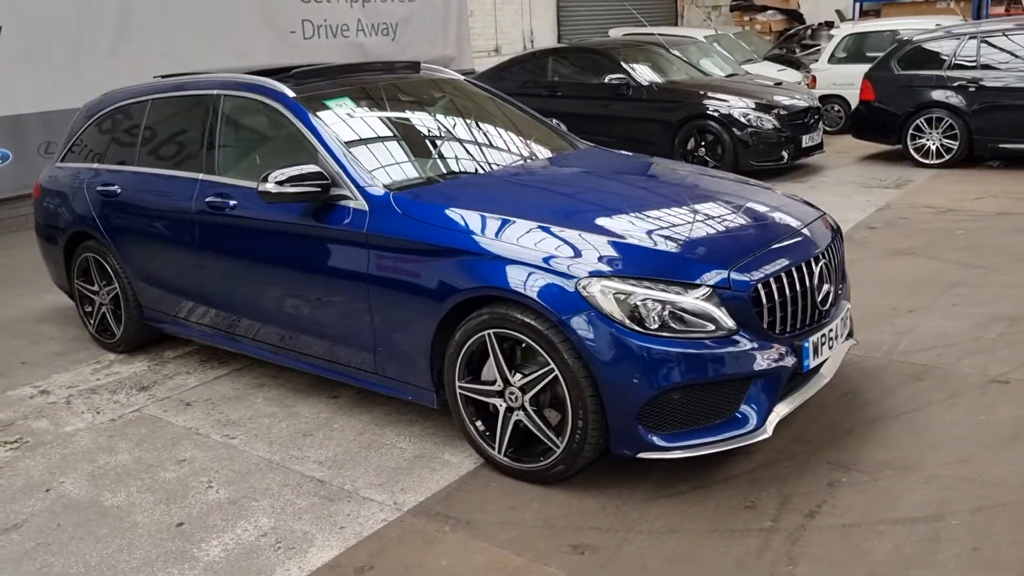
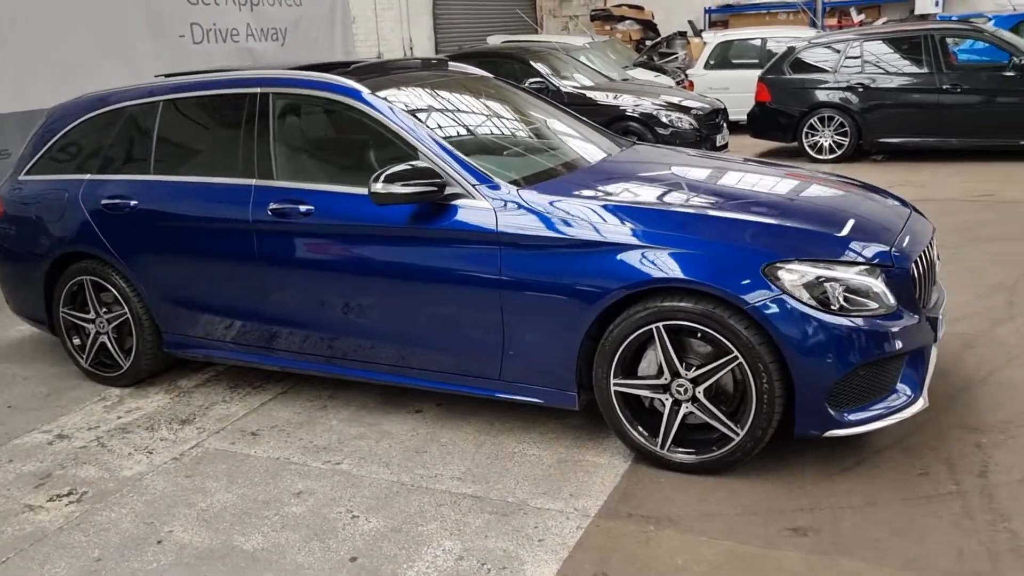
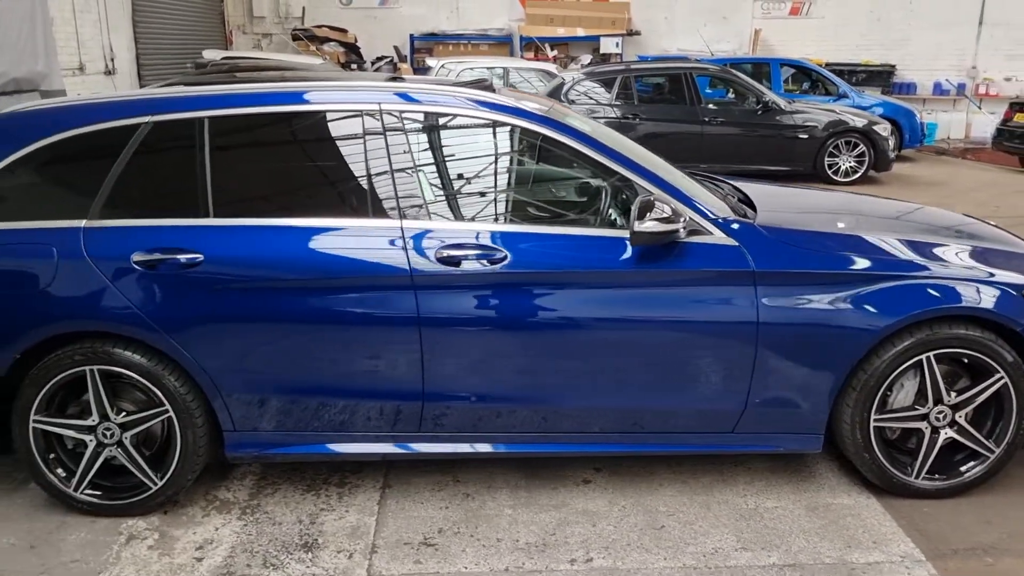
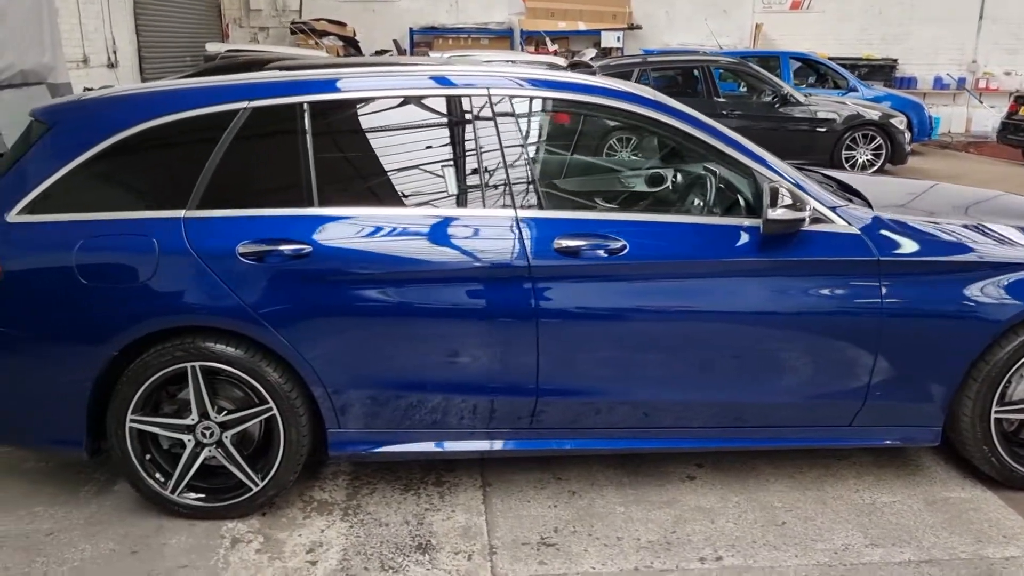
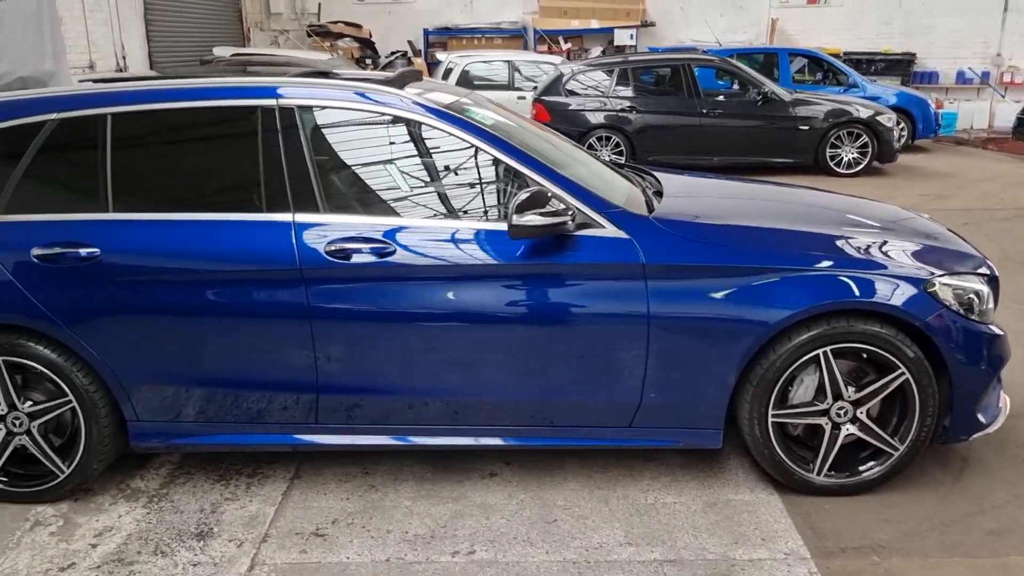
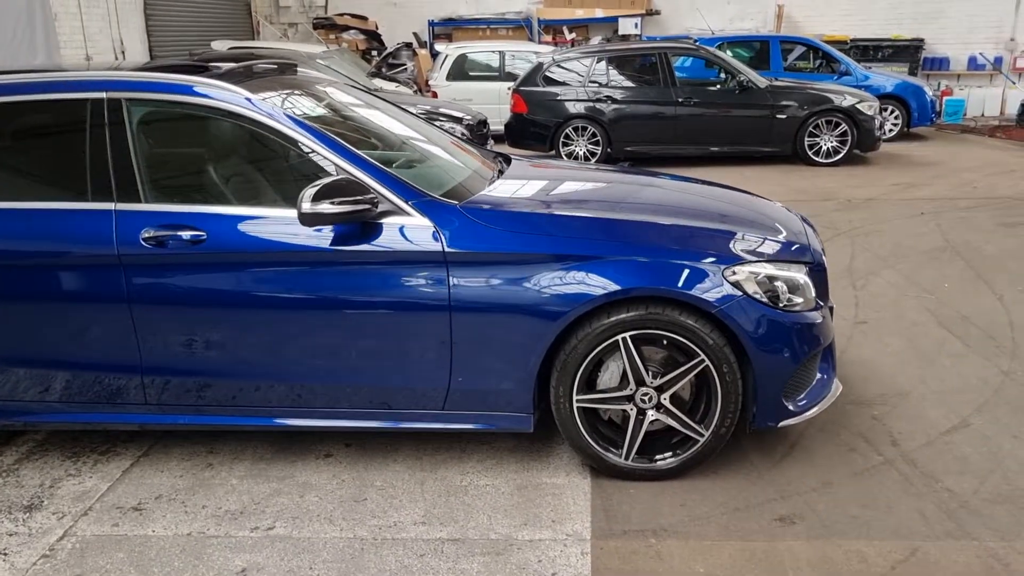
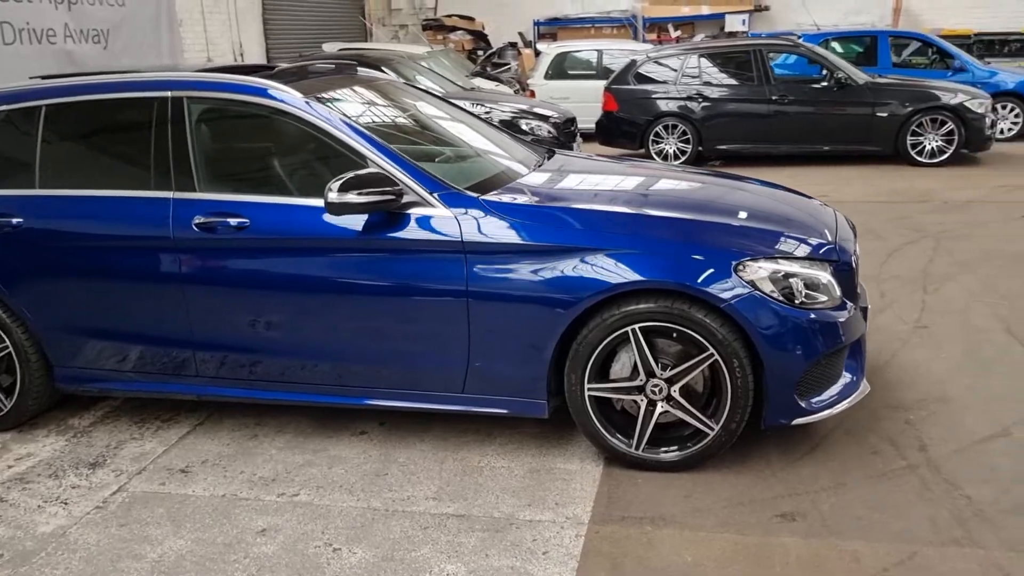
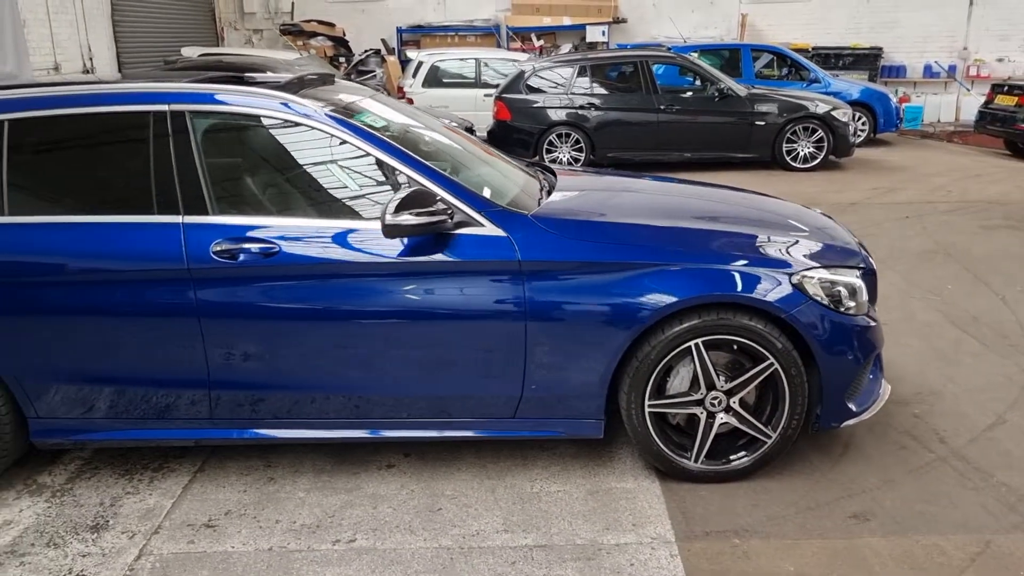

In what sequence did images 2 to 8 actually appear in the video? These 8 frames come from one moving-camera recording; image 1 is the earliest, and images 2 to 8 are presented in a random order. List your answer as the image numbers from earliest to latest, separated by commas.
2, 7, 6, 8, 5, 3, 4
